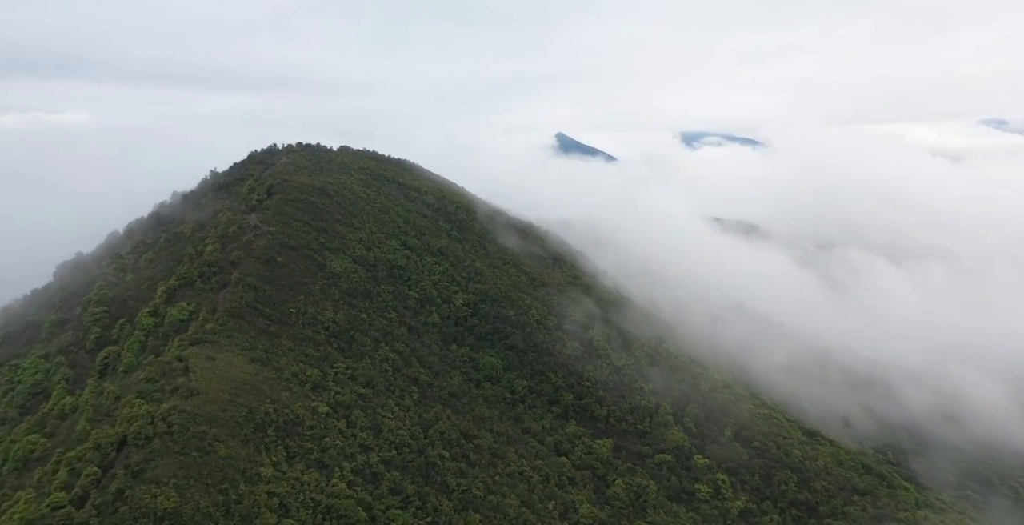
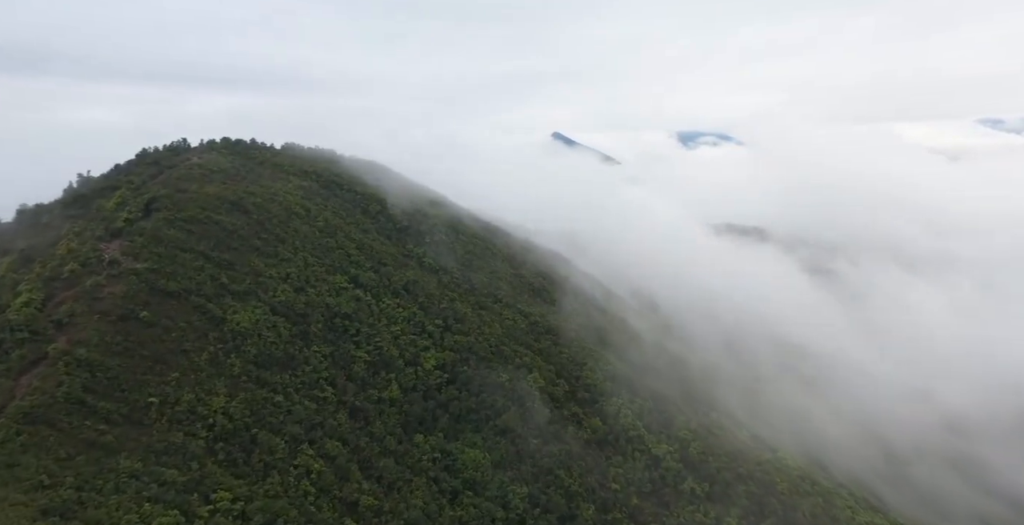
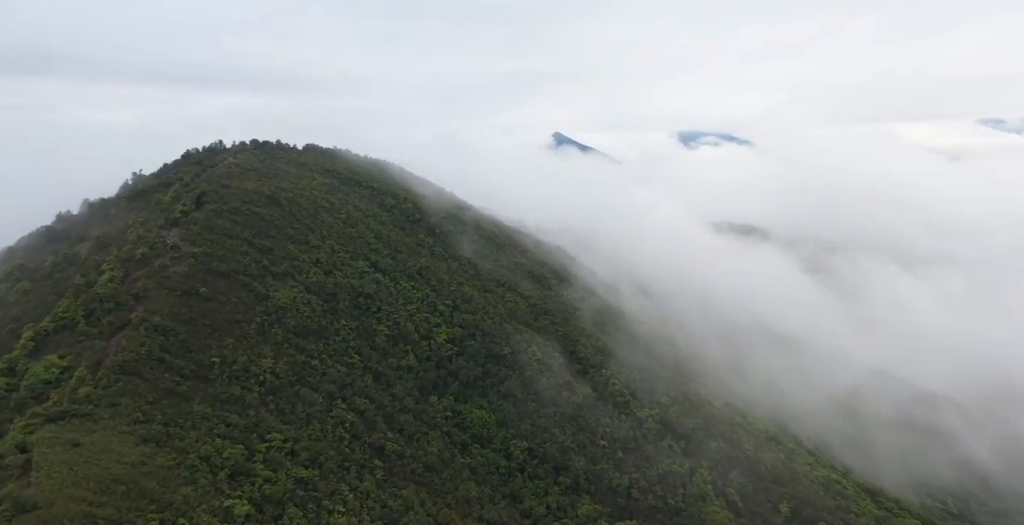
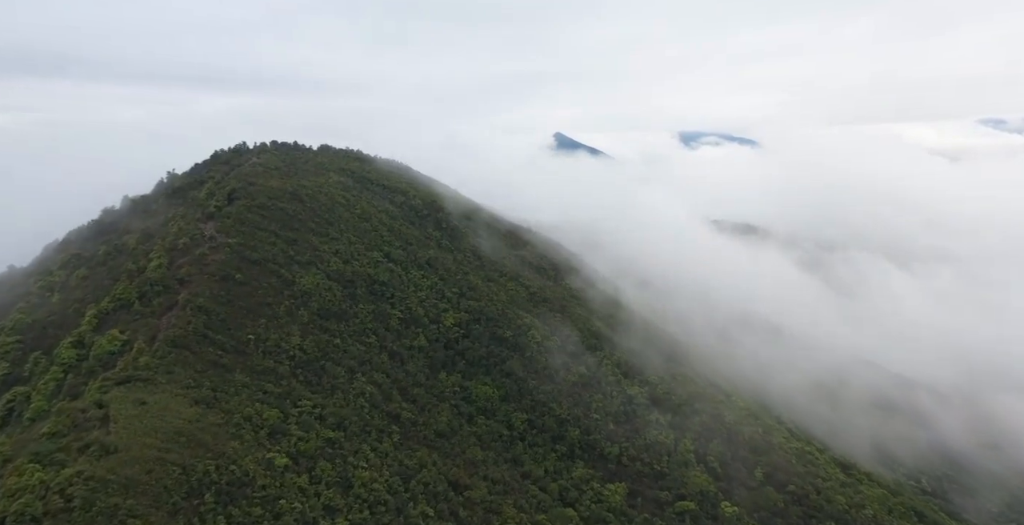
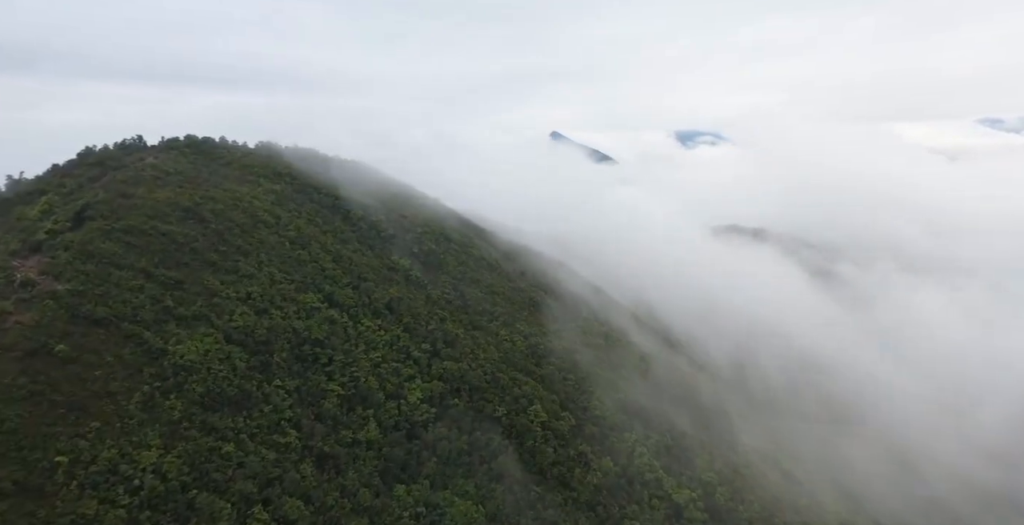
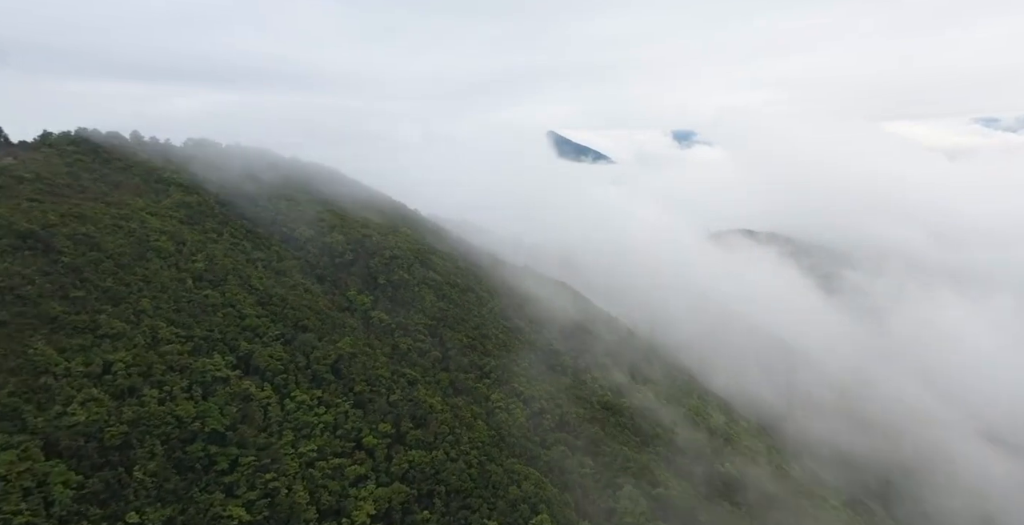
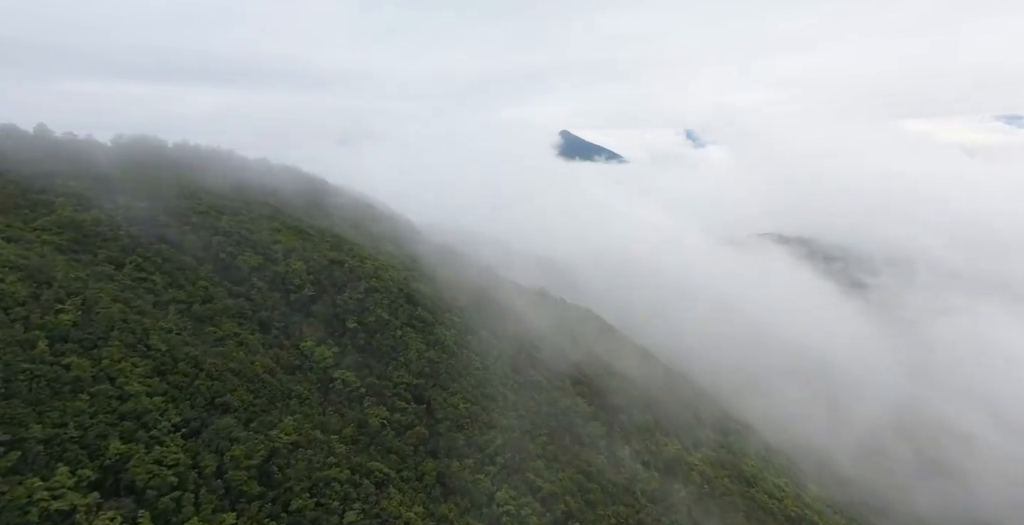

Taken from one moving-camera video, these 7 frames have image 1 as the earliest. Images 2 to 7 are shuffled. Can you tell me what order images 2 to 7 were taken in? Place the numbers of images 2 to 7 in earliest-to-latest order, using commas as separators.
4, 3, 2, 5, 6, 7
